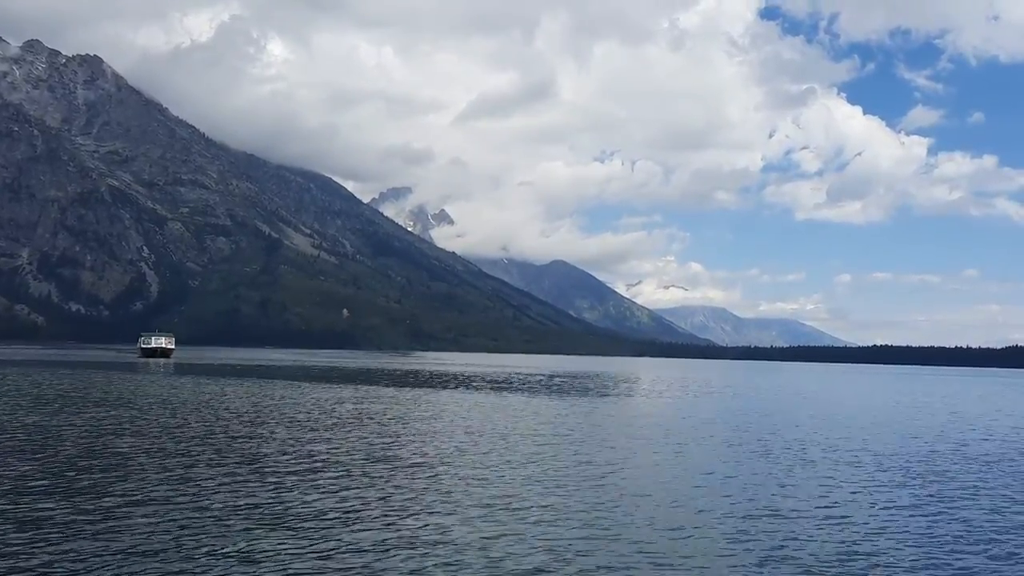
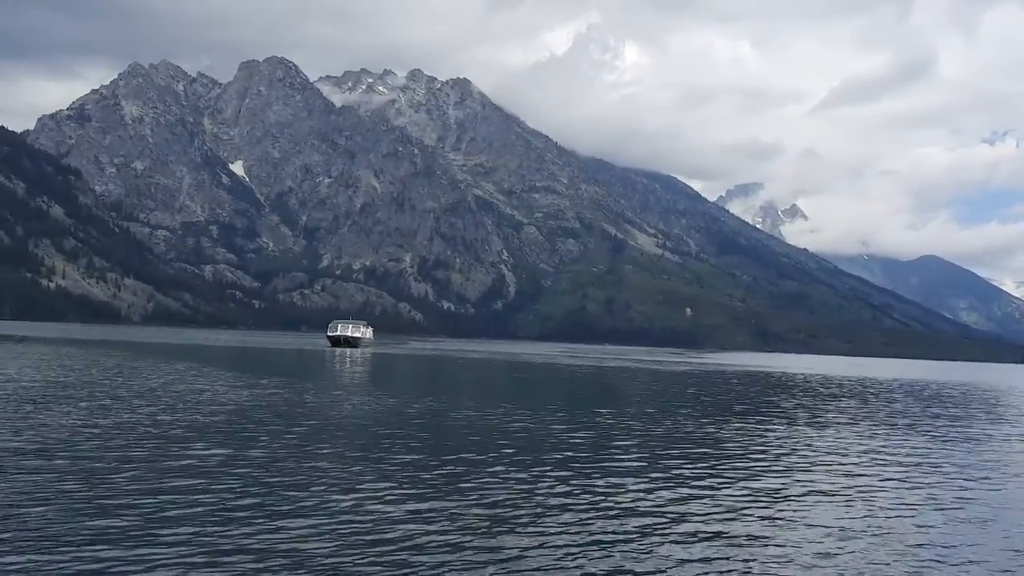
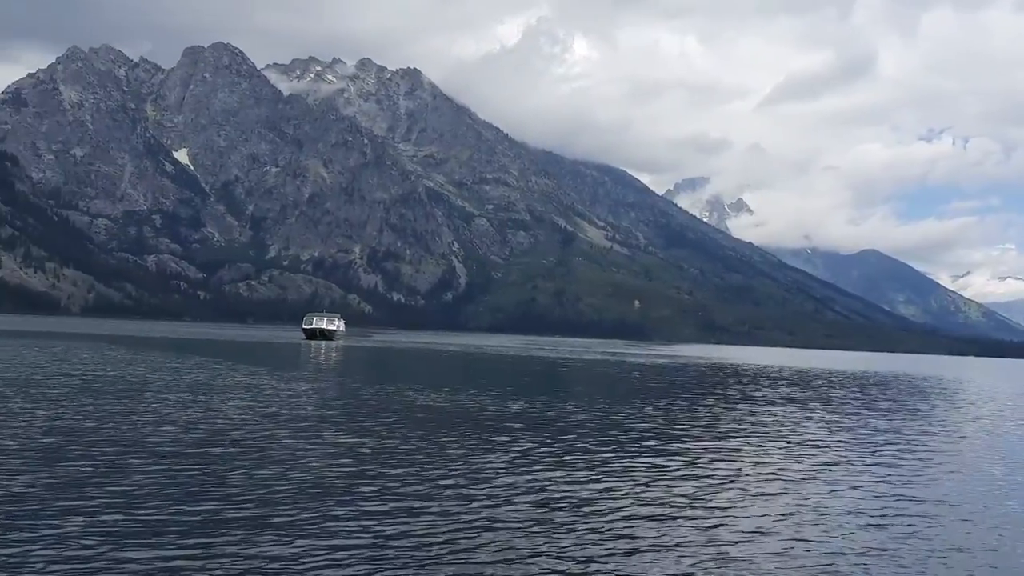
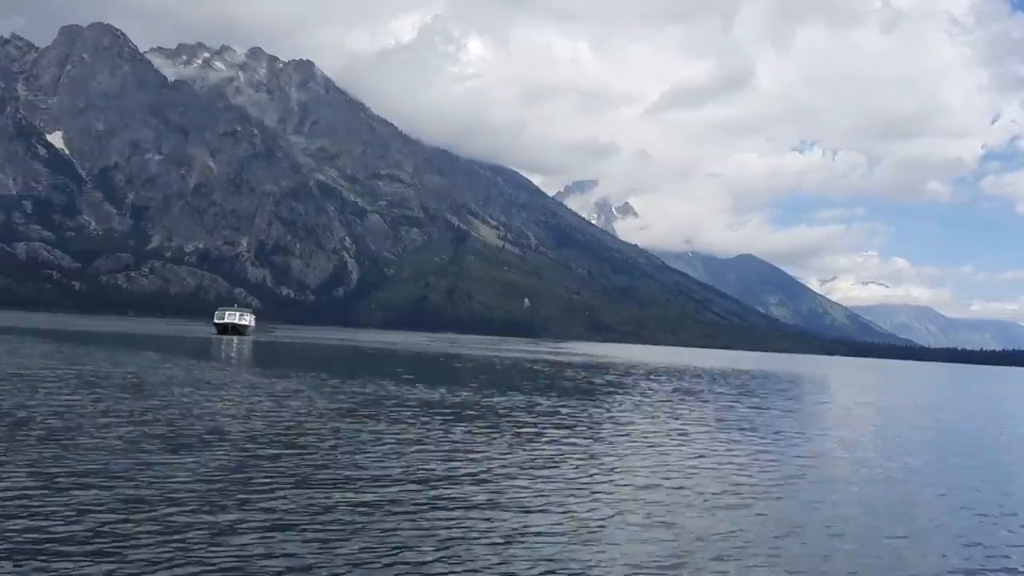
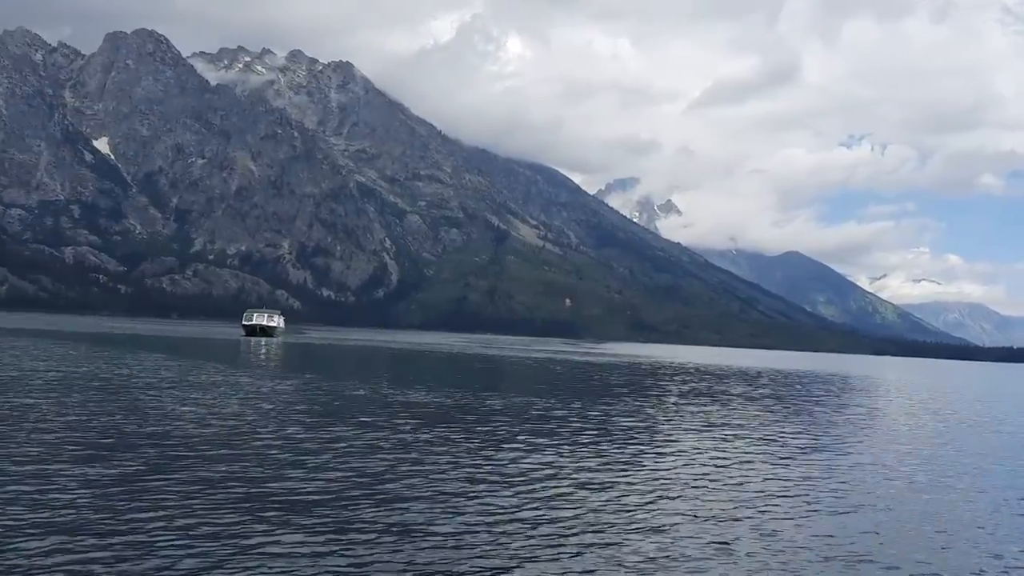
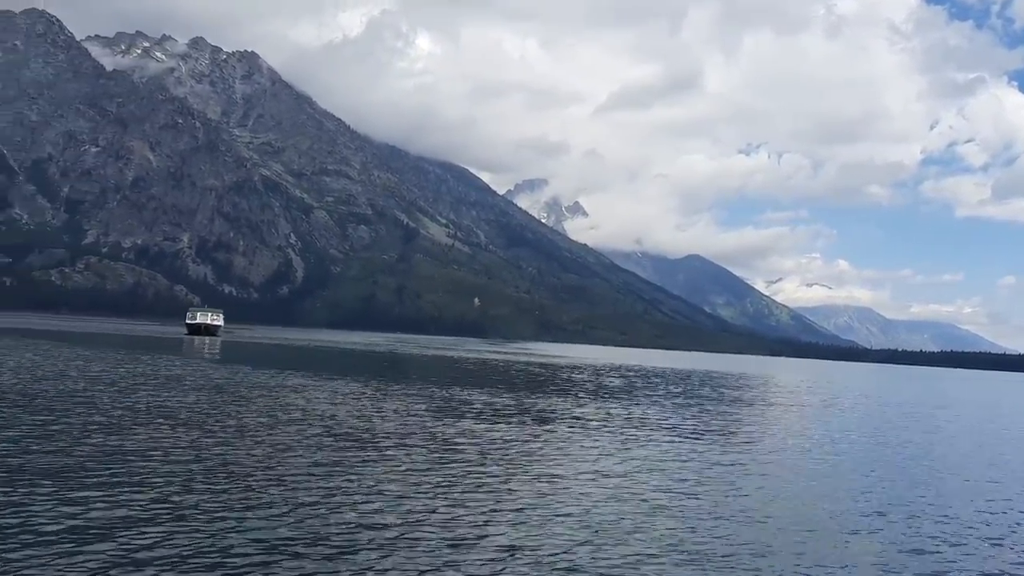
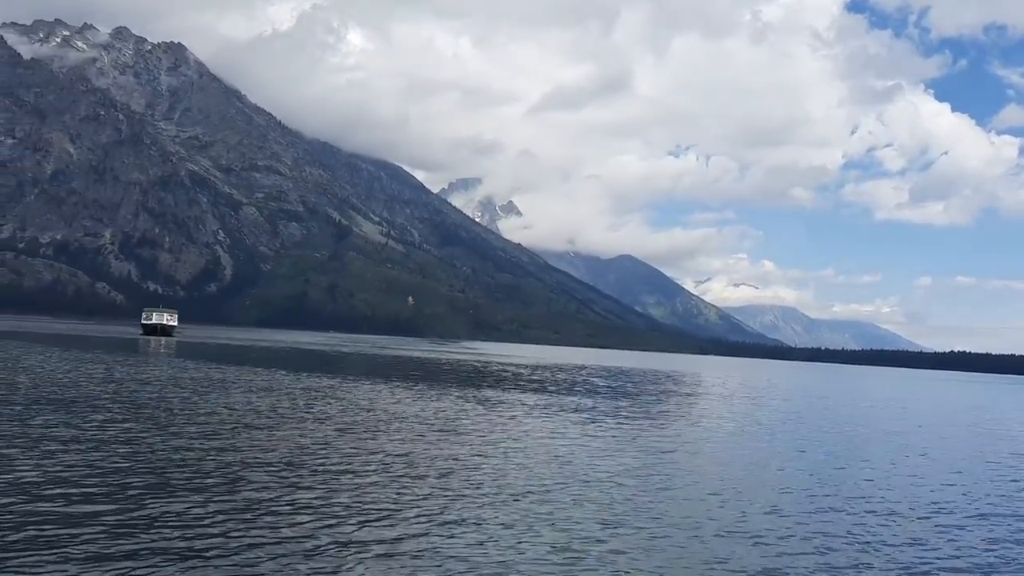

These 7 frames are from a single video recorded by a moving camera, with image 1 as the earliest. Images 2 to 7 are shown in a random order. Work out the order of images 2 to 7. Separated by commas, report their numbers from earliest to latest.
7, 6, 4, 5, 3, 2
